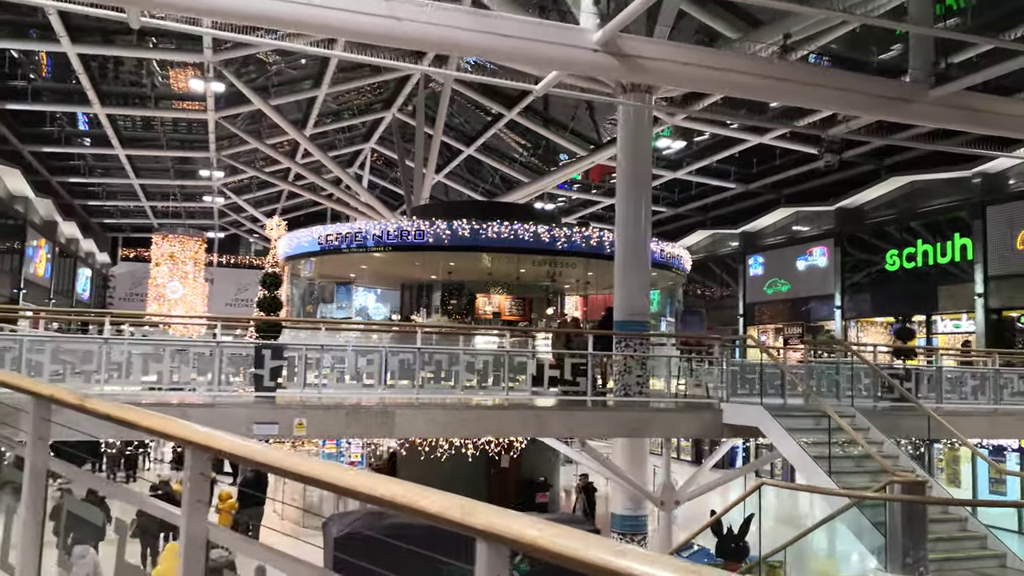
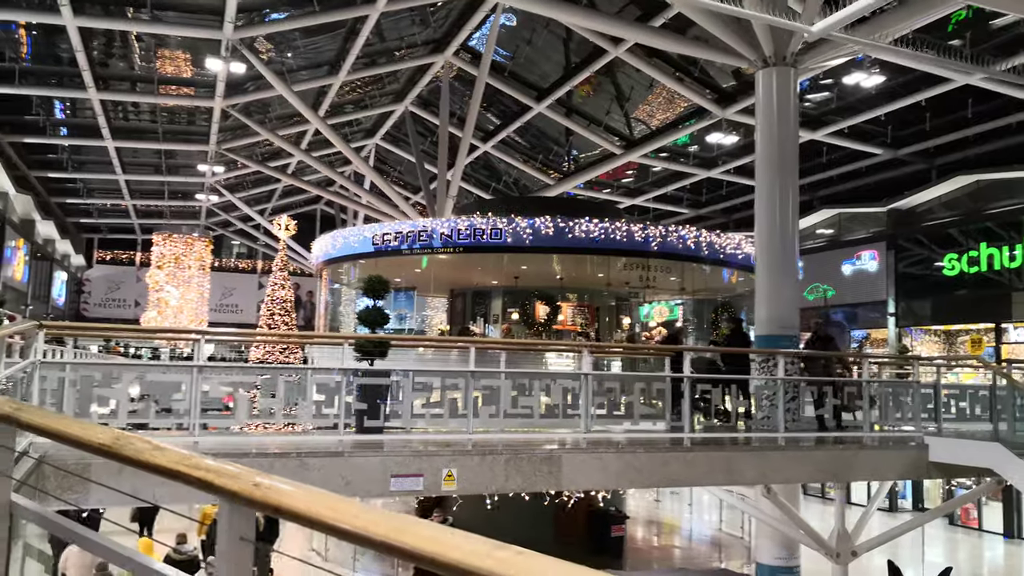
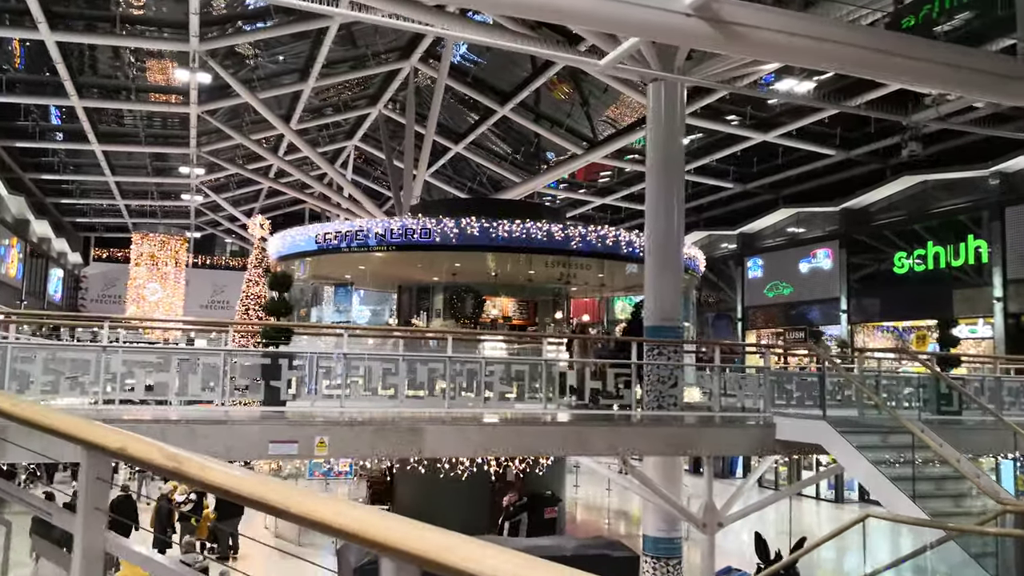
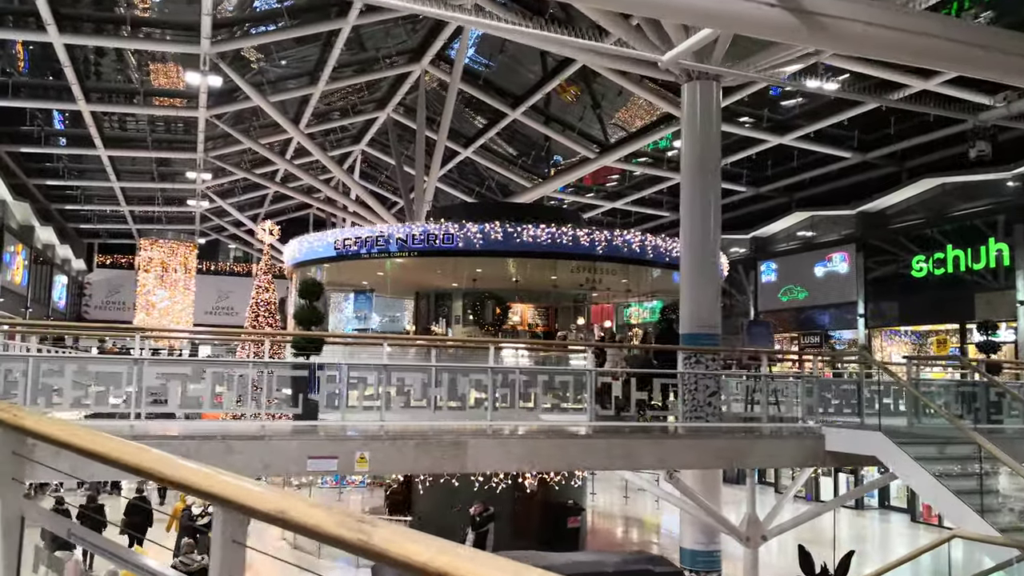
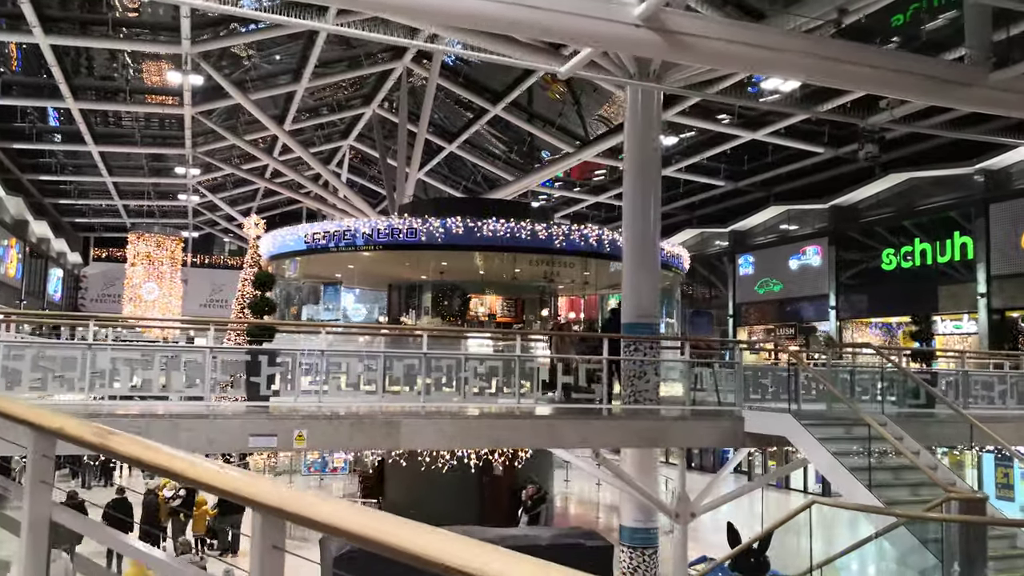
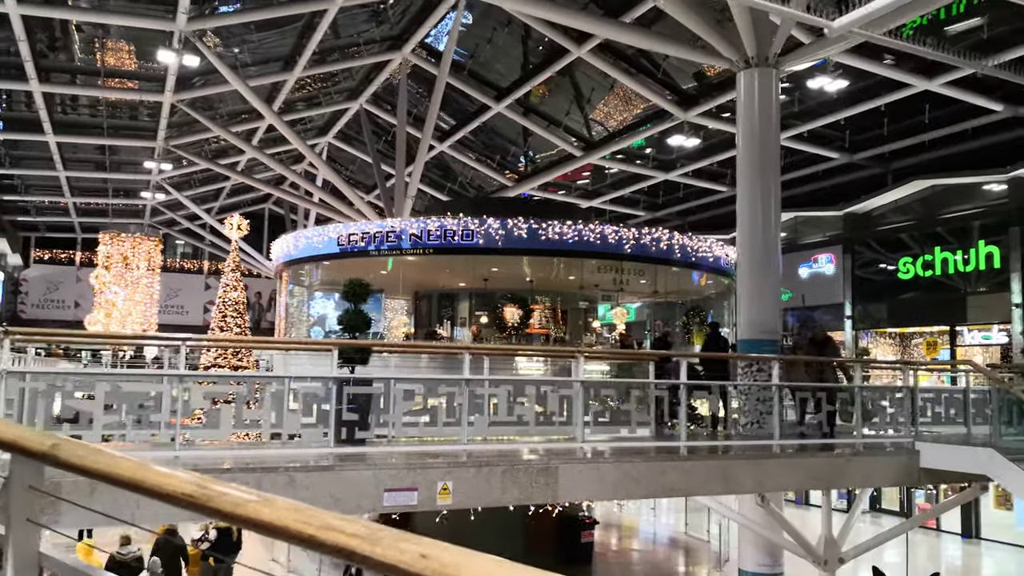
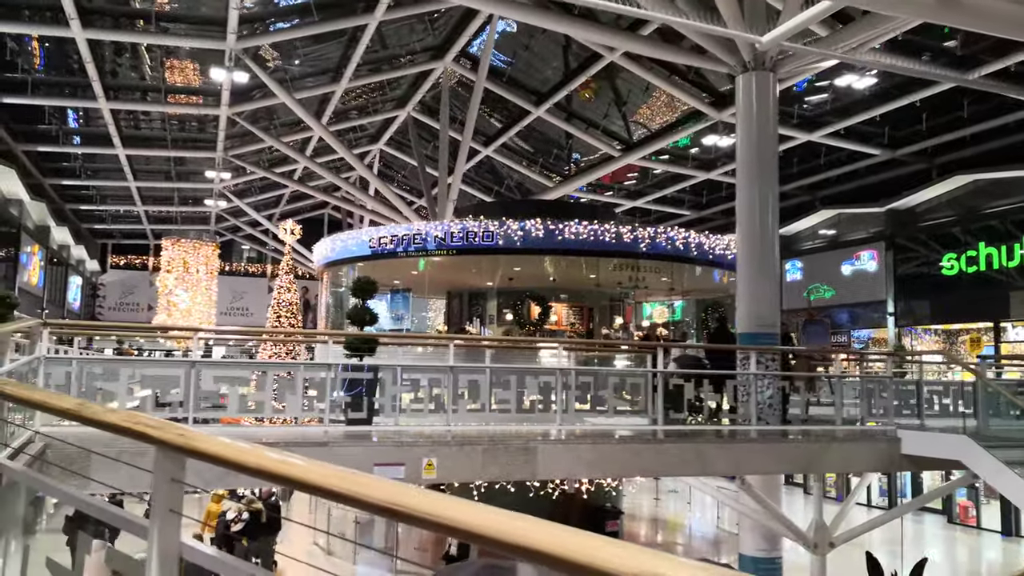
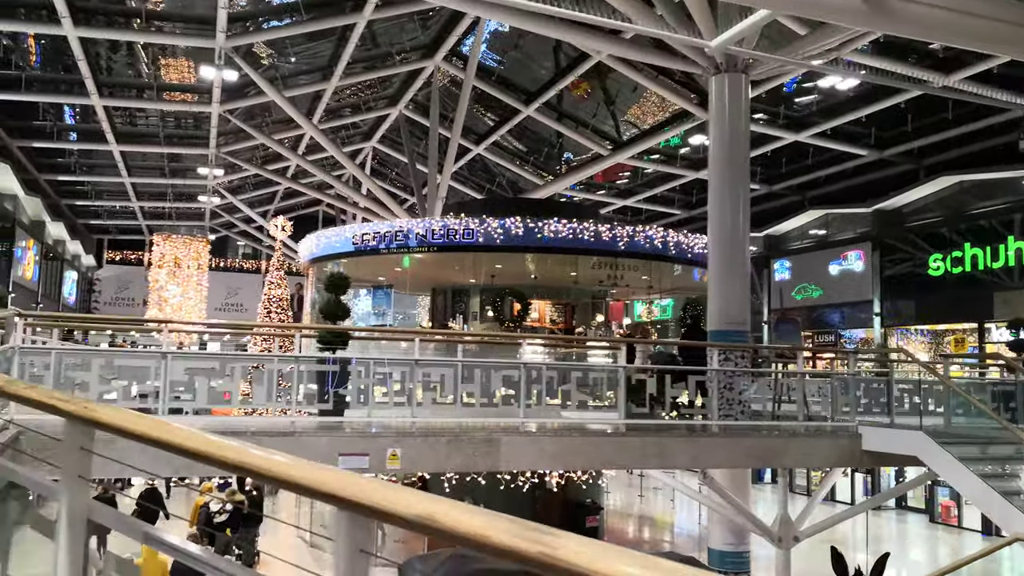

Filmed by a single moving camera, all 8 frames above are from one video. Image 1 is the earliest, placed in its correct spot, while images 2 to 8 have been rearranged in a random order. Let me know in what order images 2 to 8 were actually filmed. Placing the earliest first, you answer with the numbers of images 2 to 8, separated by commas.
5, 3, 4, 8, 7, 2, 6
